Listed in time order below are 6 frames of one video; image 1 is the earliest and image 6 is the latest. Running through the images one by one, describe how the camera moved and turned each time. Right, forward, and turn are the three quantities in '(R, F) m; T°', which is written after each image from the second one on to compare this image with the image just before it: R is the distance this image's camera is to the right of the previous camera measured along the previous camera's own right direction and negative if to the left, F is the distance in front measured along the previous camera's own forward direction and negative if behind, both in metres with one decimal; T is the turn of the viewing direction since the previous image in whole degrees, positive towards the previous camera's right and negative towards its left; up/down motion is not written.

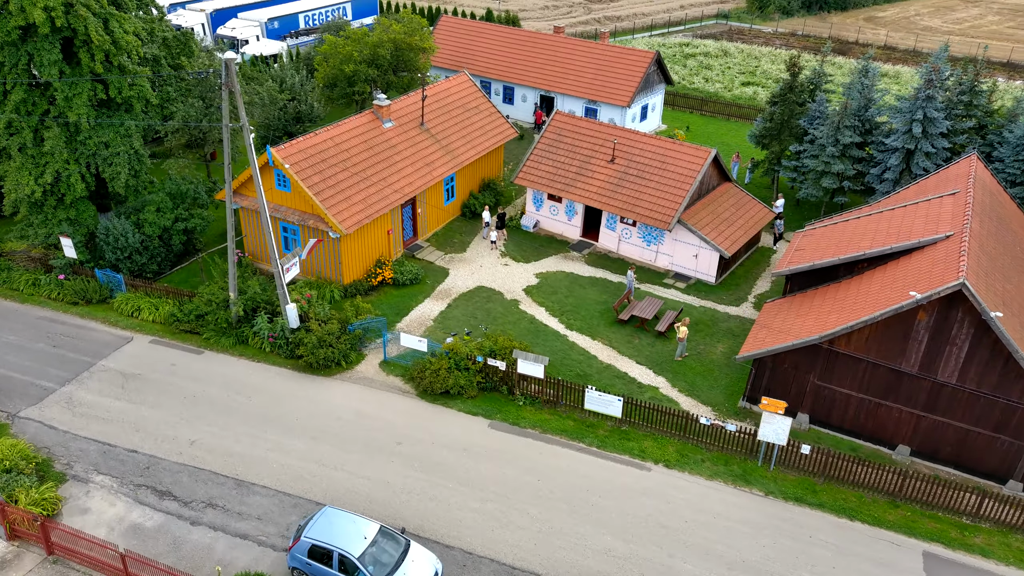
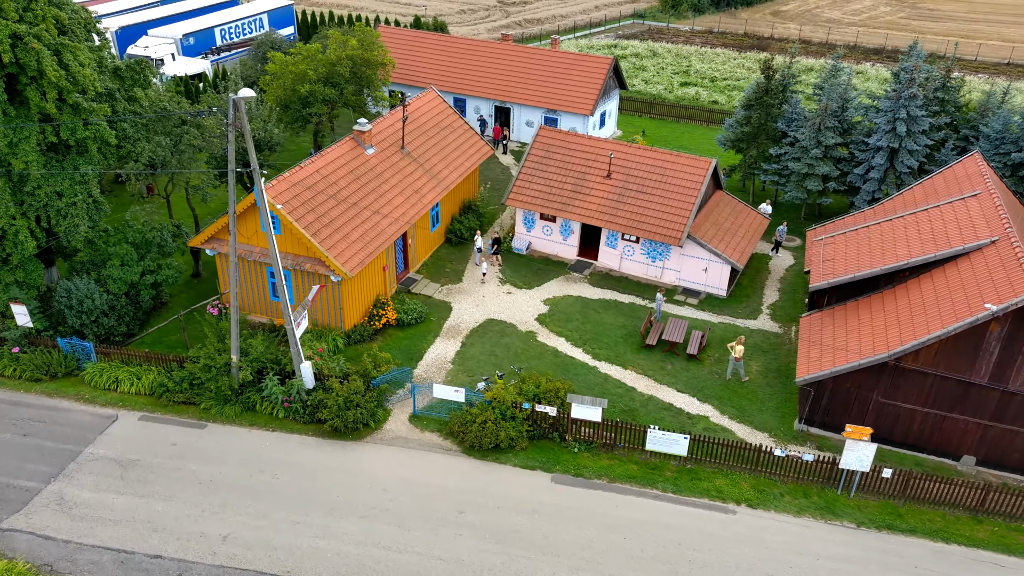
(-3.9, +2.1) m; +7°
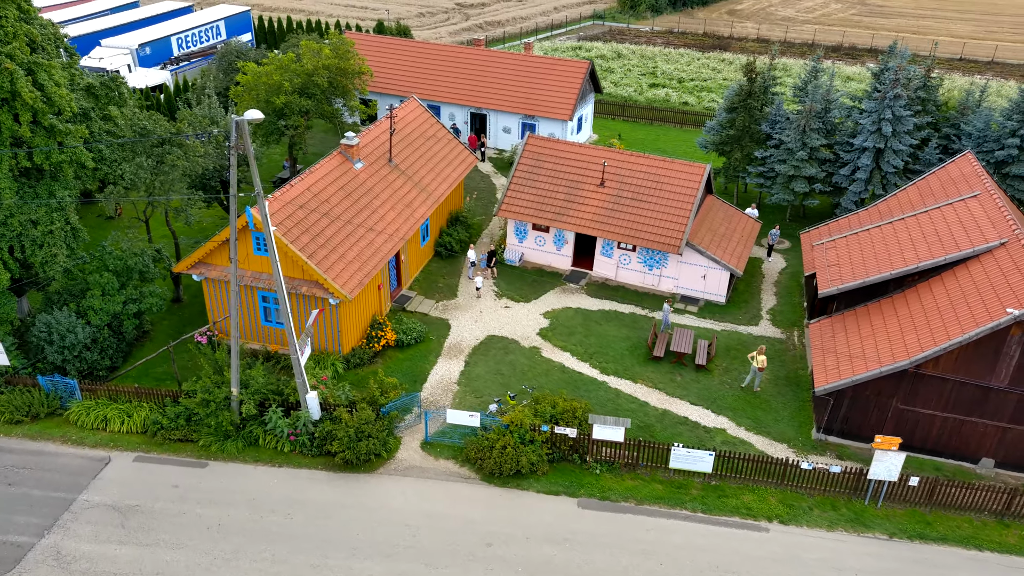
(-1.6, +0.8) m; +3°
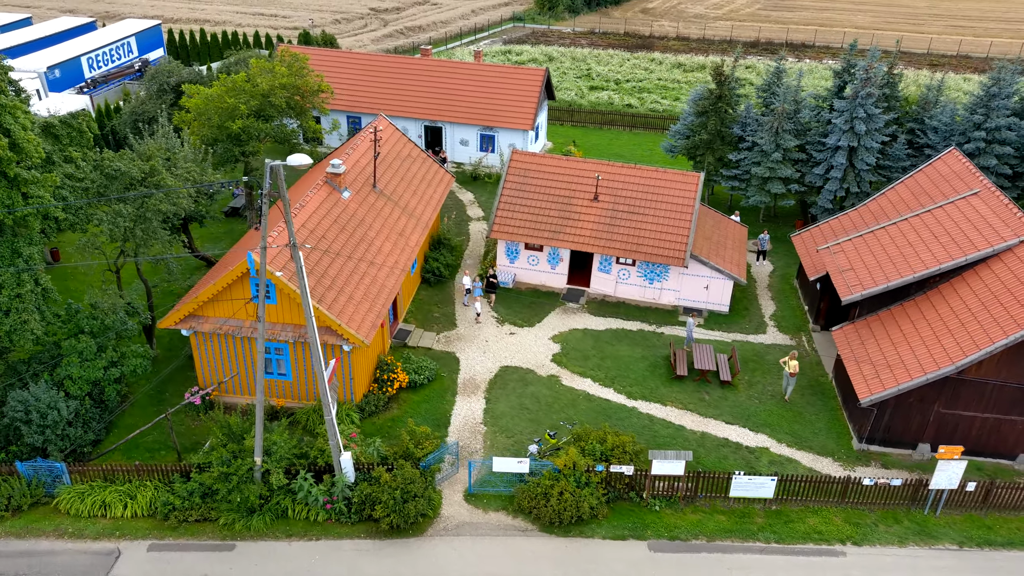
(-3.4, +1.6) m; +7°
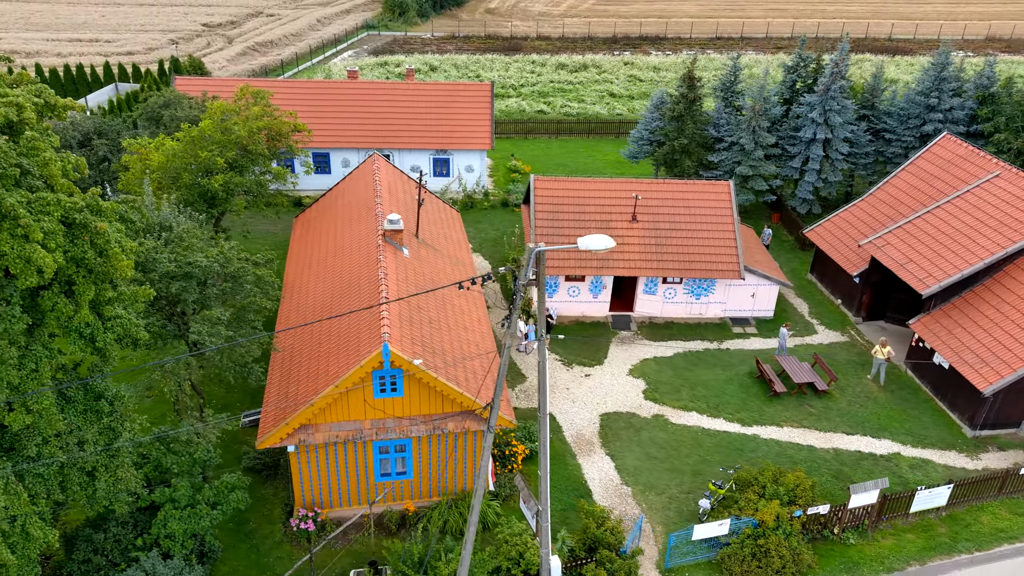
(-7.9, +3.2) m; +14°
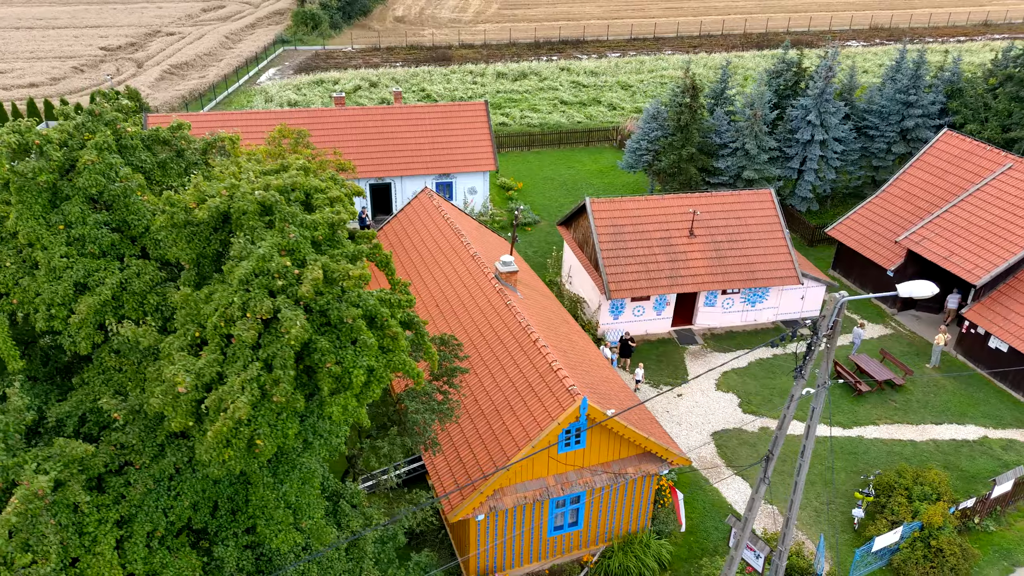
(-6.5, +1.0) m; +9°
